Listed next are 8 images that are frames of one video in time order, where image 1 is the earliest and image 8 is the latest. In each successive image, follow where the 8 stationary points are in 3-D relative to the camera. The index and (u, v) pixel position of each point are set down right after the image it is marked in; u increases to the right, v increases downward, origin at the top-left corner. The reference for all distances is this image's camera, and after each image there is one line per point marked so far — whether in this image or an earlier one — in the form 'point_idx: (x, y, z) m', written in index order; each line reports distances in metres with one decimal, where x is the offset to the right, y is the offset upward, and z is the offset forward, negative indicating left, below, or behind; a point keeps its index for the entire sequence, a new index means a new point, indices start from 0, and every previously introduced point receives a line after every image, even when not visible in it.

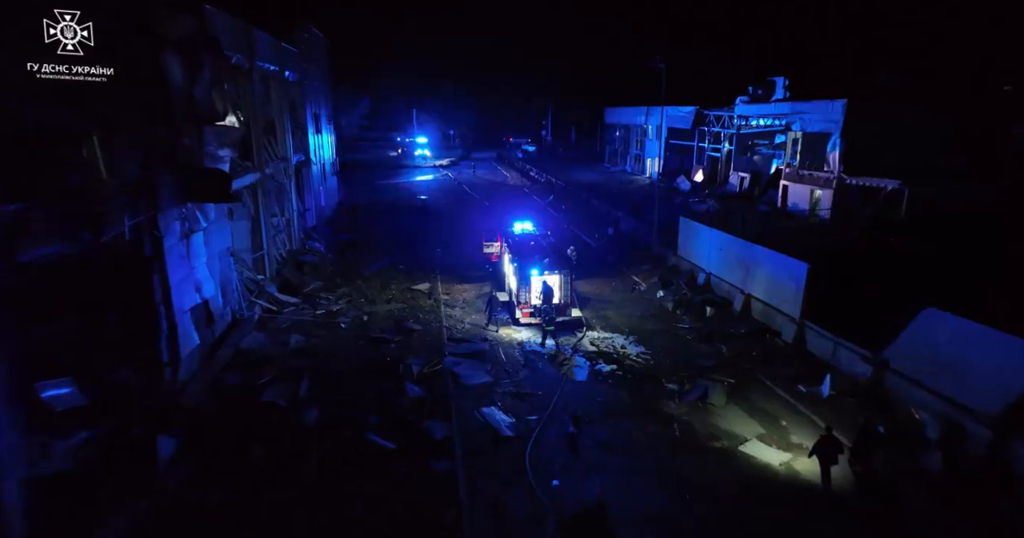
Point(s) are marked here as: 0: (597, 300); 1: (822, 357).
0: (+2.9, -1.1, +19.8) m
1: (+7.3, -2.1, +13.7) m
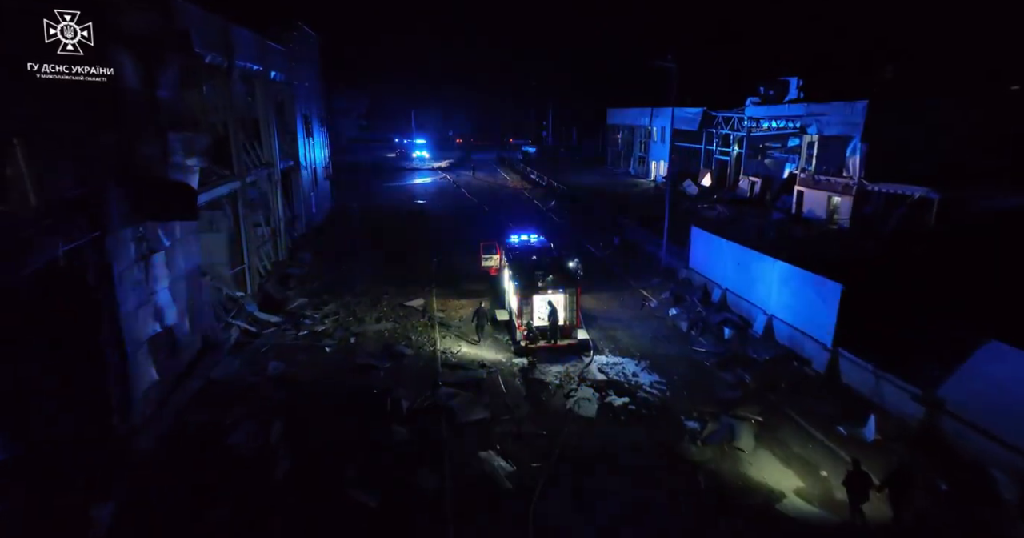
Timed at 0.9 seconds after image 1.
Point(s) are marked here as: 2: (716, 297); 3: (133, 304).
0: (+2.9, -1.6, +18.3) m
1: (+7.4, -2.6, +12.2) m
2: (+6.5, -0.9, +18.5) m
3: (-7.0, -0.6, +10.7) m
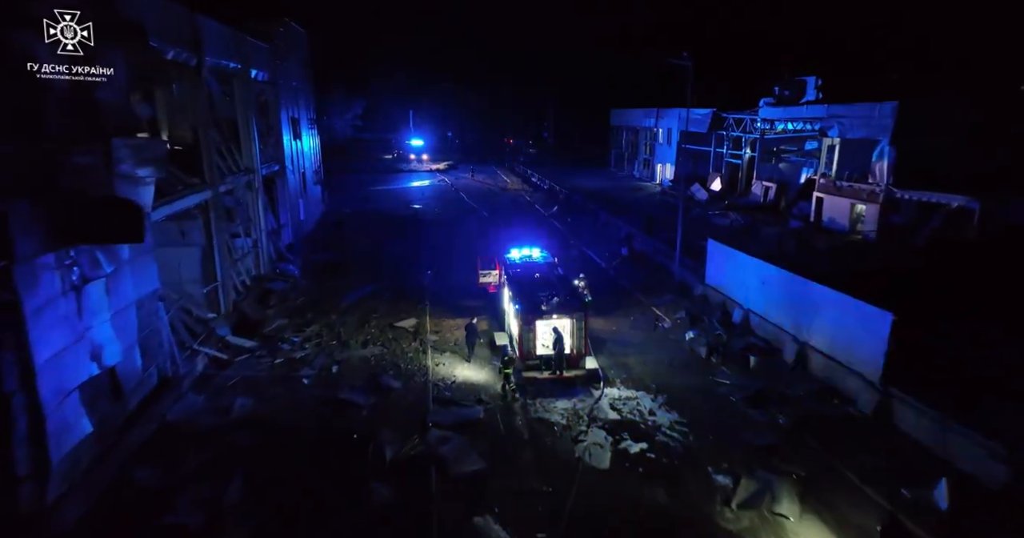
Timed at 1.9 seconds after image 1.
0: (+2.9, -2.1, +16.6) m
1: (+7.4, -3.1, +10.5) m
2: (+6.5, -1.4, +16.8) m
3: (-7.0, -1.1, +9.0) m
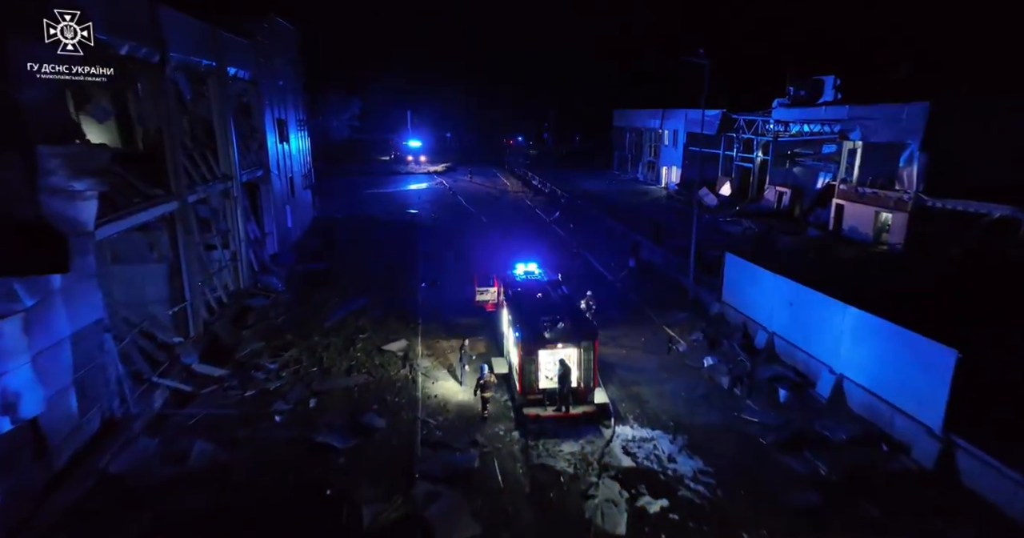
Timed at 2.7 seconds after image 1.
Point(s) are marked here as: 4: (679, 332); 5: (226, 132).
0: (+2.9, -2.6, +15.0) m
1: (+7.4, -3.6, +8.9) m
2: (+6.5, -1.9, +15.2) m
3: (-7.0, -1.6, +7.4) m
4: (+4.9, -1.8, +17.1) m
5: (-9.3, +4.5, +18.9) m
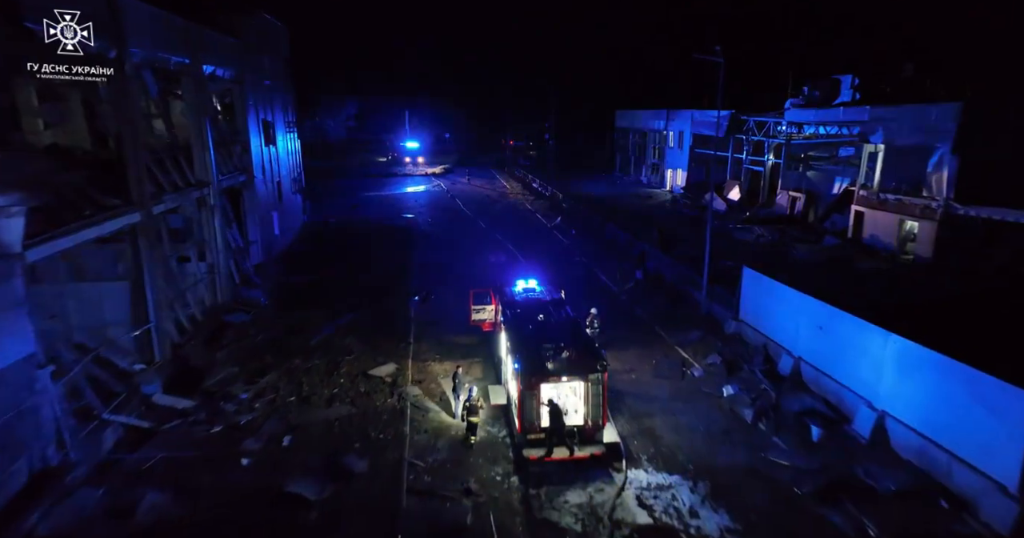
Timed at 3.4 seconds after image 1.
0: (+2.9, -3.0, +13.6) m
1: (+7.3, -4.0, +7.5) m
2: (+6.4, -2.3, +13.7) m
3: (-7.0, -2.0, +5.9) m
4: (+4.9, -2.3, +15.7) m
5: (-9.3, +4.0, +17.5) m
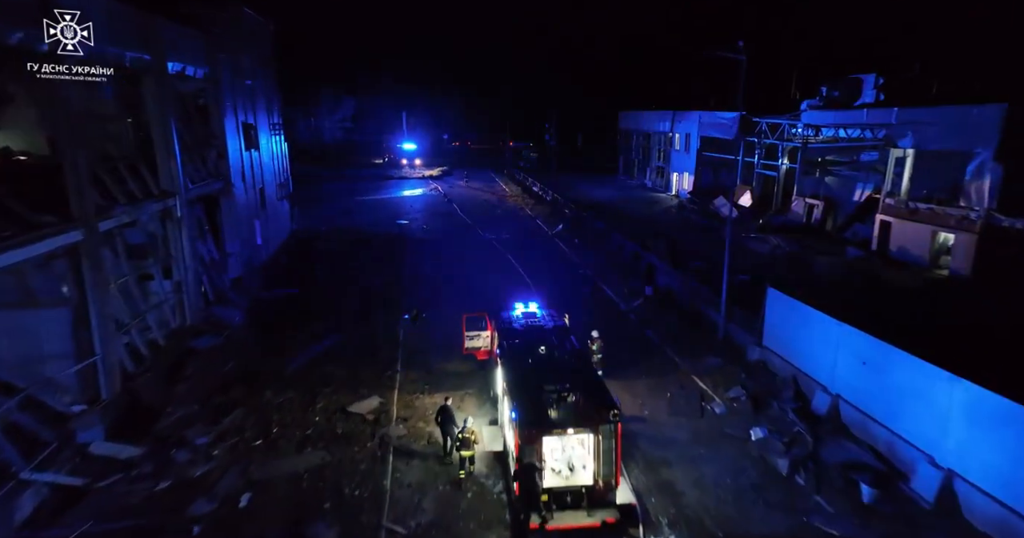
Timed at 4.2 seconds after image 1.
0: (+2.8, -3.5, +11.9) m
1: (+7.3, -4.5, +5.8) m
2: (+6.4, -2.8, +12.0) m
3: (-7.1, -2.5, +4.2) m
4: (+4.8, -2.8, +14.0) m
5: (-9.3, +3.5, +15.8) m
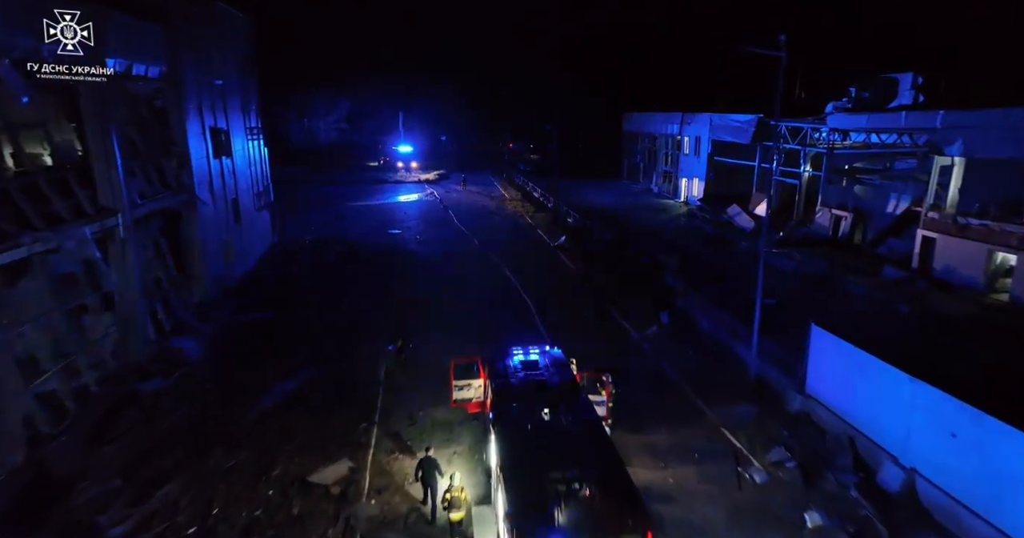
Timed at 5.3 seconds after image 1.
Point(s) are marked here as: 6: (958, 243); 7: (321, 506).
0: (+2.8, -4.2, +9.6) m
1: (+7.2, -5.2, +3.5) m
2: (+6.3, -3.6, +9.7) m
3: (-7.1, -3.3, +1.9) m
4: (+4.8, -3.5, +11.7) m
5: (-9.4, +2.8, +13.5) m
6: (+13.7, +0.8, +17.9) m
7: (-3.3, -4.1, +10.0) m
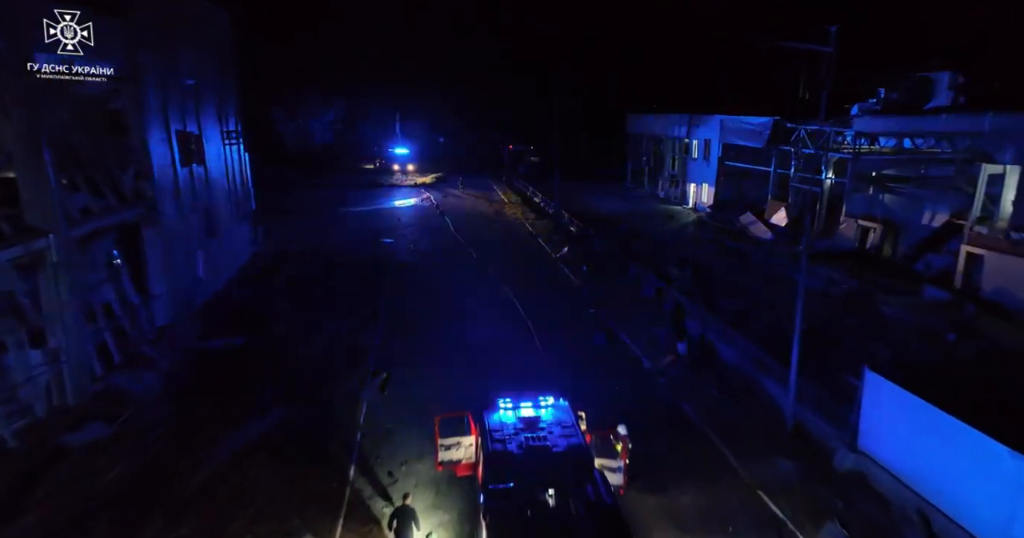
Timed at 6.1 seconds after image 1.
0: (+2.7, -4.8, +7.6) m
1: (+7.2, -5.8, +1.5) m
2: (+6.3, -4.2, +7.8) m
3: (-7.2, -3.8, 0.0) m
4: (+4.7, -4.1, +9.8) m
5: (-9.4, +2.2, +11.6) m
6: (+13.6, +0.2, +15.9) m
7: (-3.4, -4.7, +8.0) m
